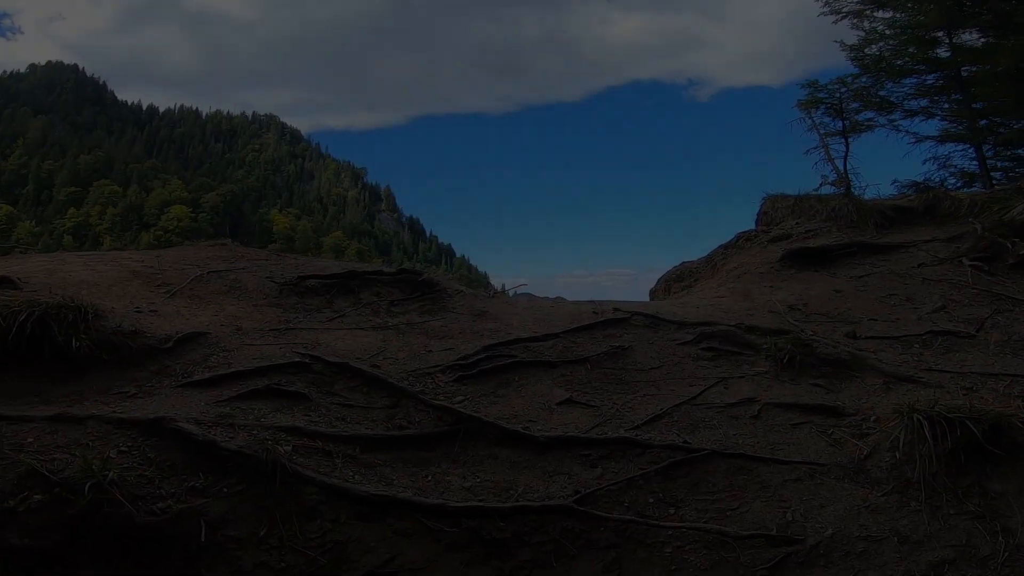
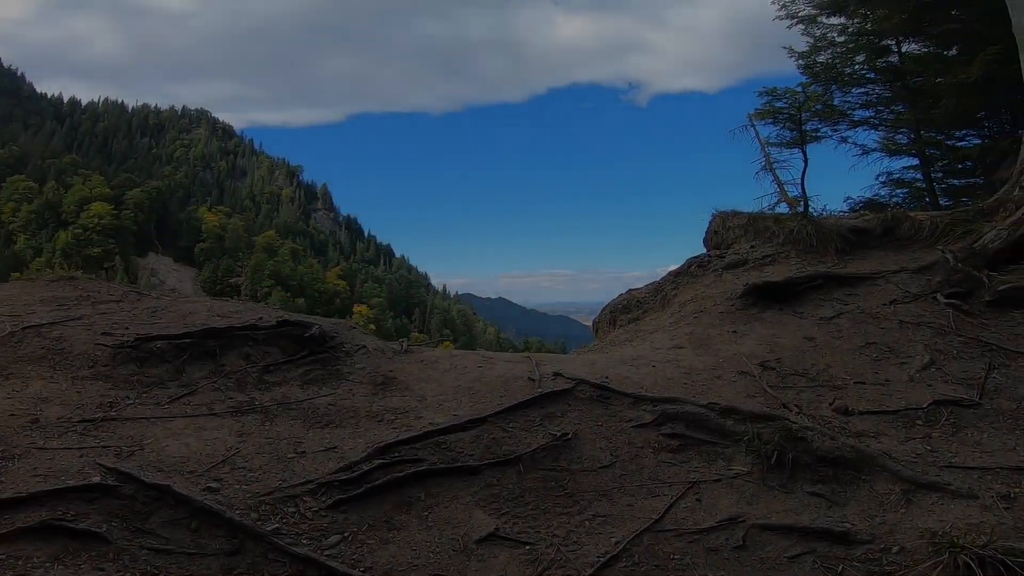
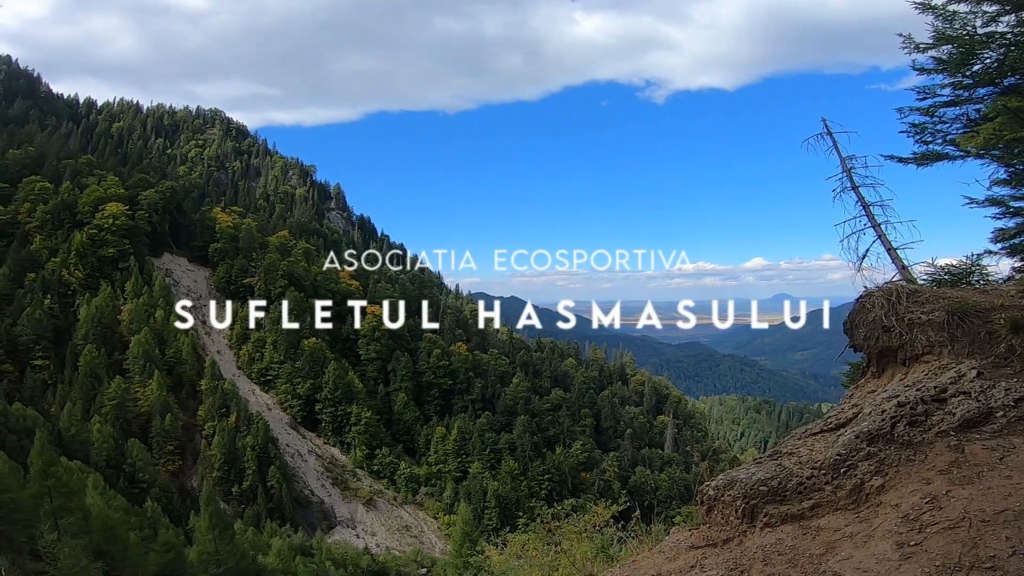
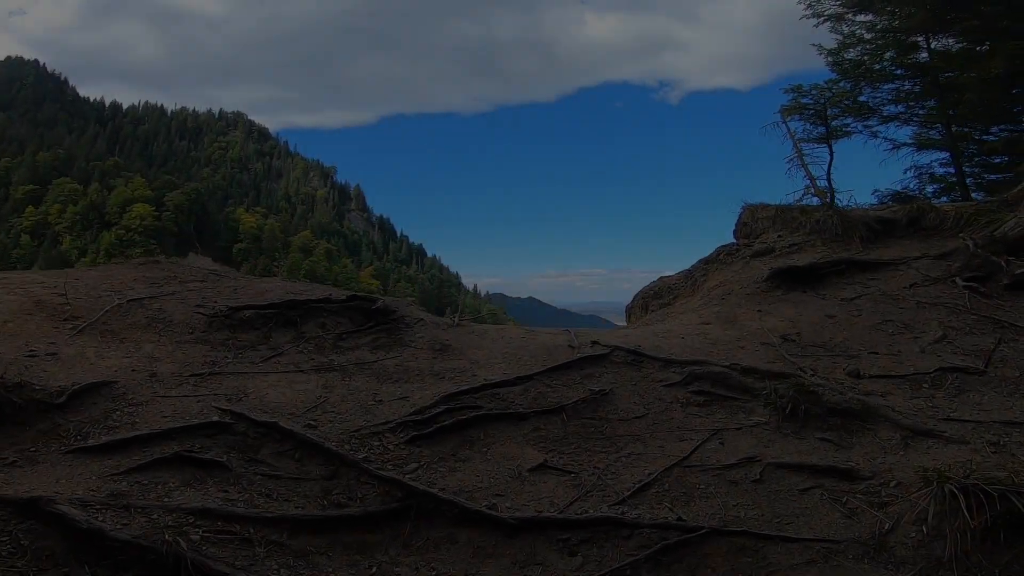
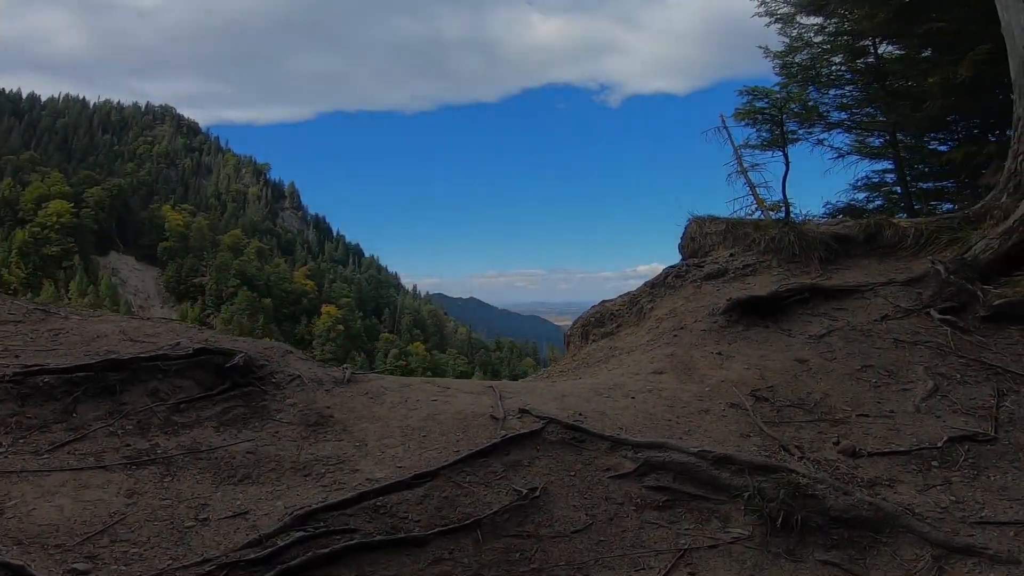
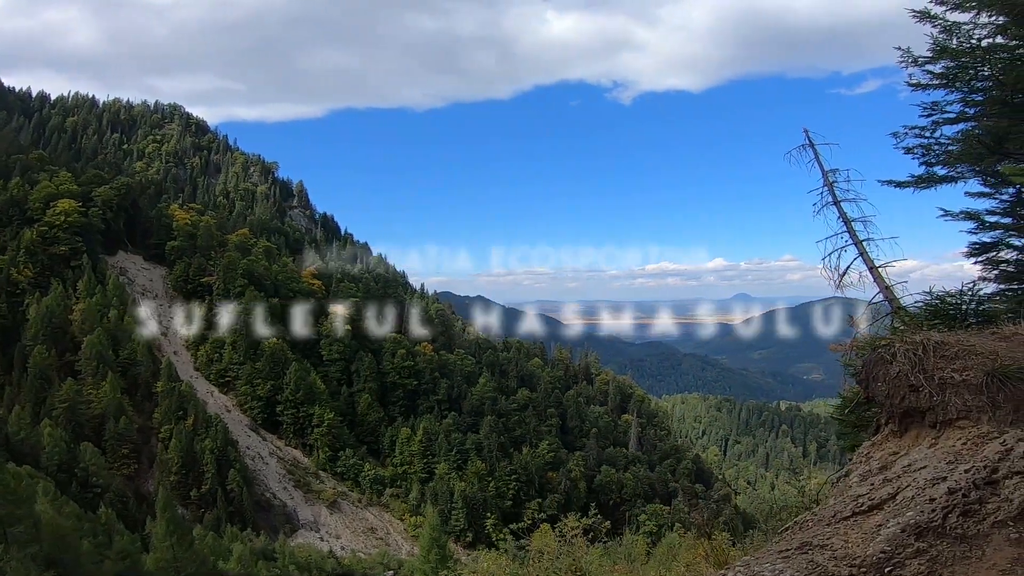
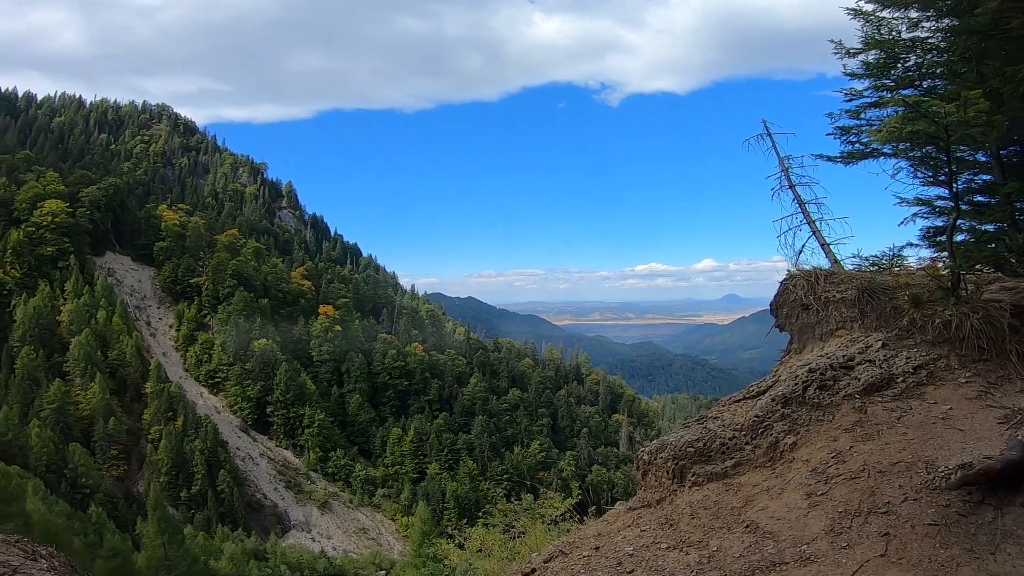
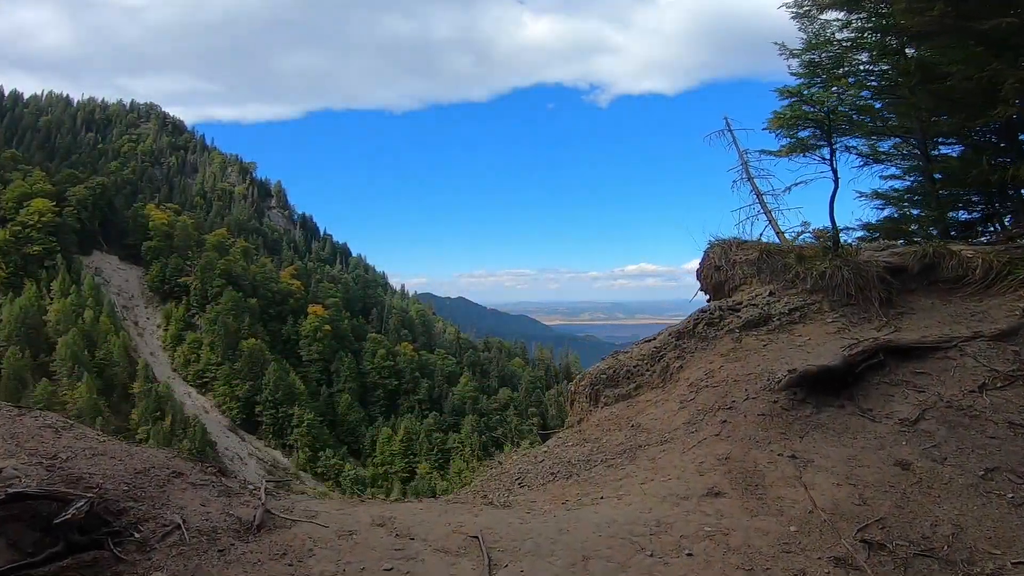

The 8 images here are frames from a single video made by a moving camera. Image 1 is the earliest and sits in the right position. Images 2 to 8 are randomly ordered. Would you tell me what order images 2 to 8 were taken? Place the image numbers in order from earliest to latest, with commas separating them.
4, 2, 5, 8, 7, 3, 6
